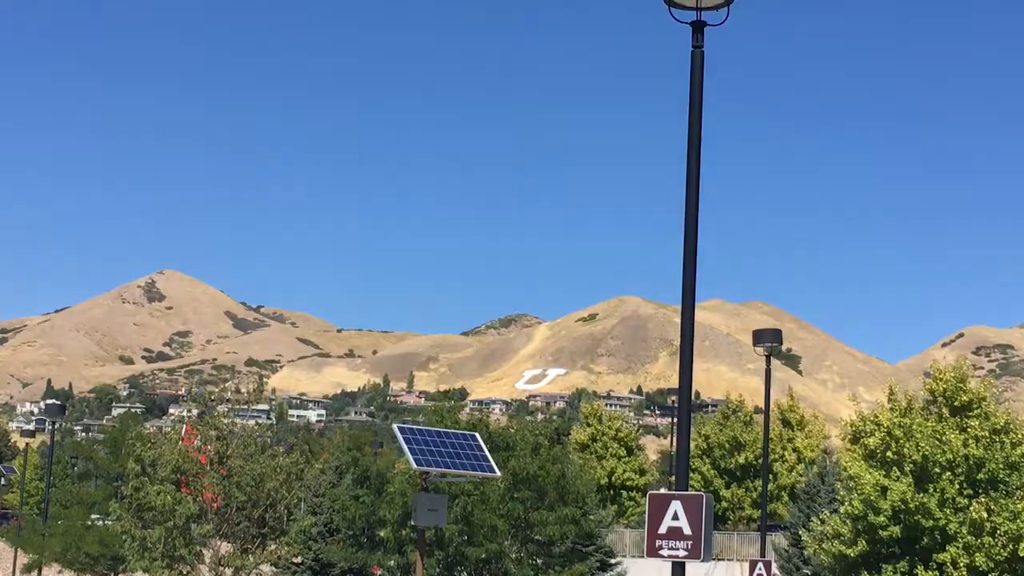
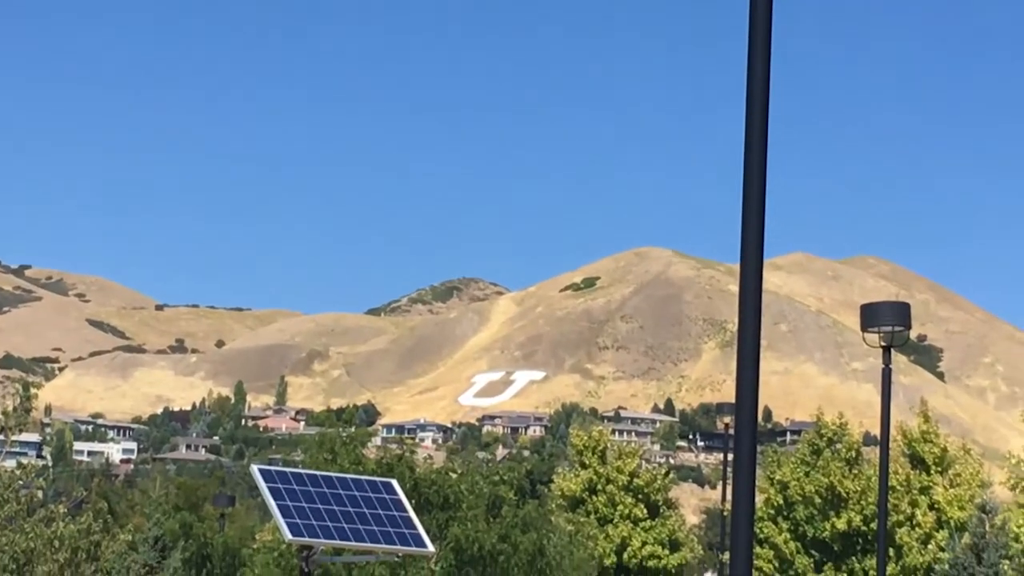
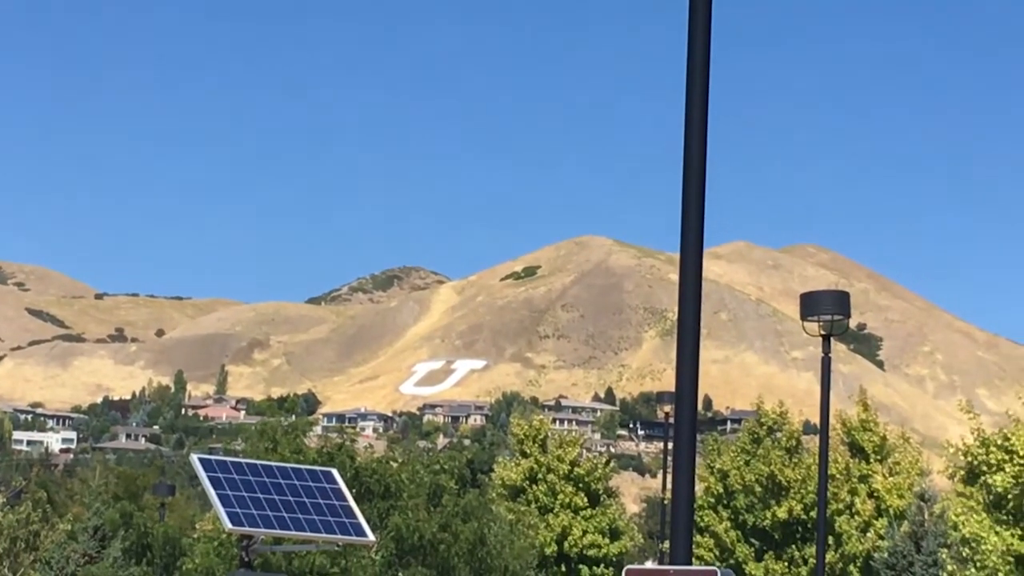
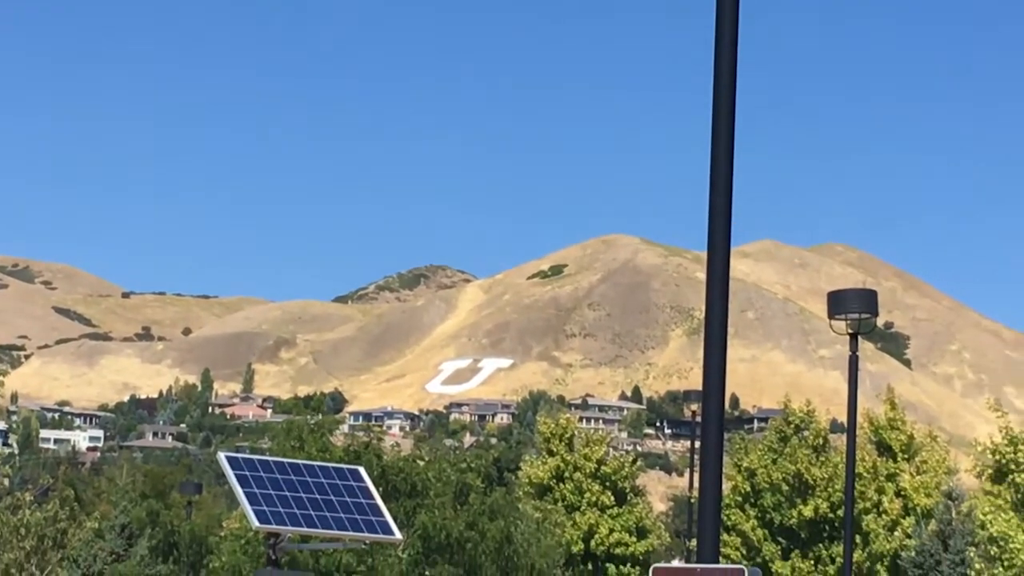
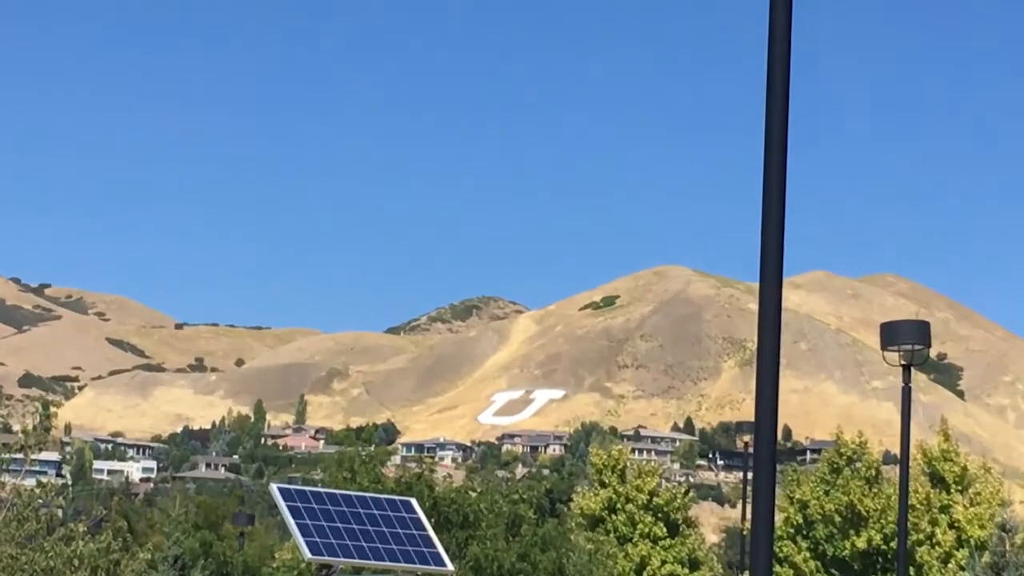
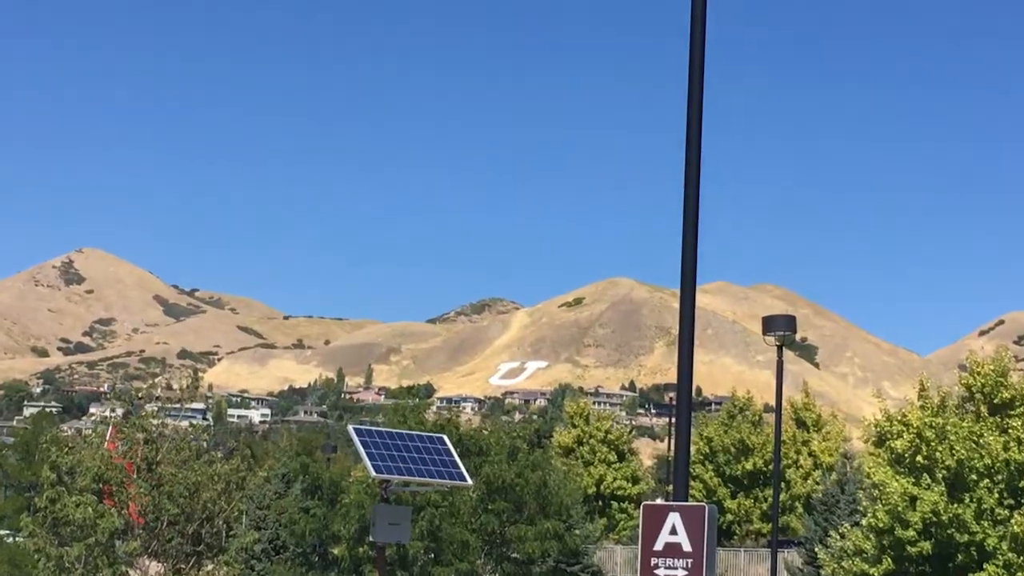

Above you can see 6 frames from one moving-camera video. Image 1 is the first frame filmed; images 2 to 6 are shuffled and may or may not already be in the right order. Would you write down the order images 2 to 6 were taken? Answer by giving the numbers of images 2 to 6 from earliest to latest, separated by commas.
6, 5, 2, 4, 3
